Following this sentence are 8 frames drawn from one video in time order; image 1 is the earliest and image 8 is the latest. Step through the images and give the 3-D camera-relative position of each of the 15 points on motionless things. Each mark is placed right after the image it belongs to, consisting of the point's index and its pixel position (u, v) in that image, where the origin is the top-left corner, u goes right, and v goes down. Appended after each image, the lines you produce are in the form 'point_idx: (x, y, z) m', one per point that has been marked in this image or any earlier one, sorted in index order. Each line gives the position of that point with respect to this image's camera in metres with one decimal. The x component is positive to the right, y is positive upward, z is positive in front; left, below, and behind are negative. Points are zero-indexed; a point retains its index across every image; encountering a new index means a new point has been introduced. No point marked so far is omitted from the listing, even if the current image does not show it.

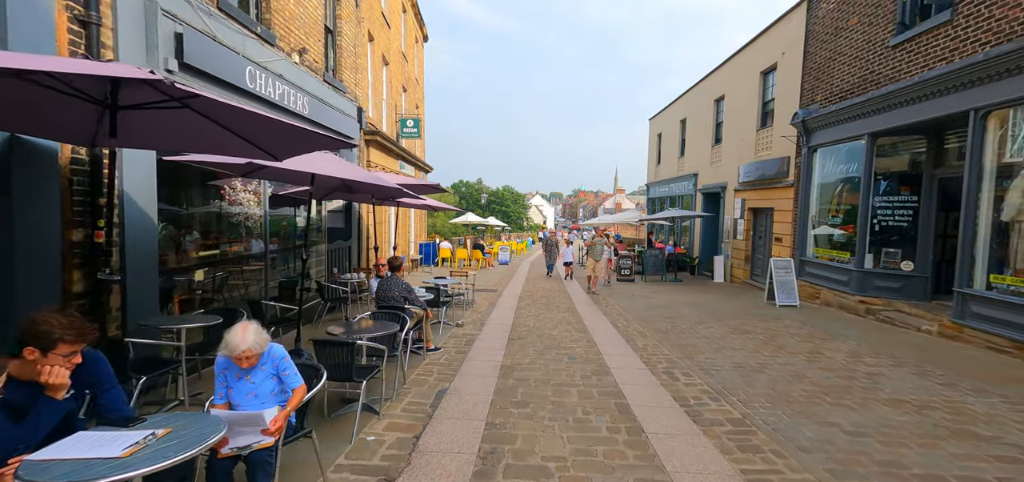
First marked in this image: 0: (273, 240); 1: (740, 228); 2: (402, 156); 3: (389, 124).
0: (-4.1, +0.1, +8.2) m
1: (+7.5, +0.4, +15.6) m
2: (-3.8, +2.9, +16.3) m
3: (-4.1, +3.8, +15.4) m
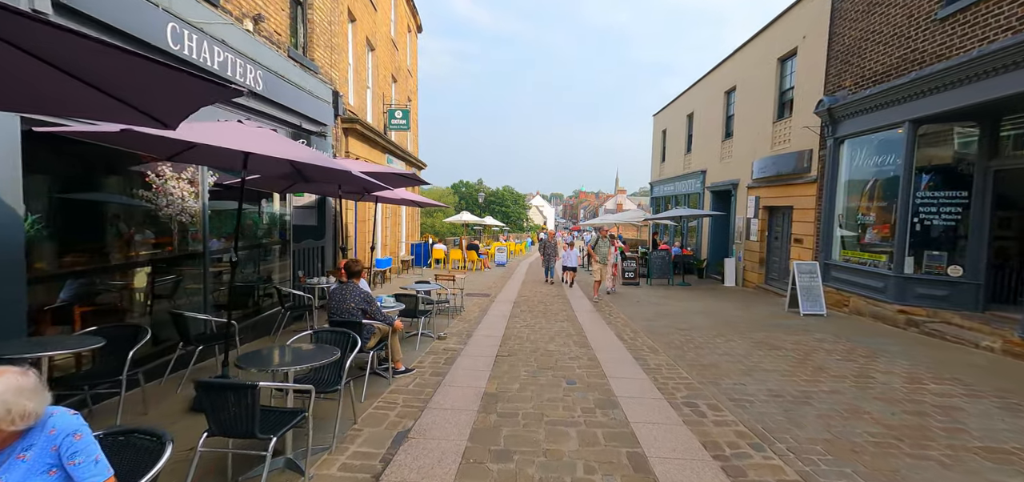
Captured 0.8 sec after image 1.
0: (-4.3, +0.1, +7.1) m
1: (+7.3, +0.4, +14.4) m
2: (-4.0, +2.9, +15.2) m
3: (-4.2, +3.8, +14.3) m
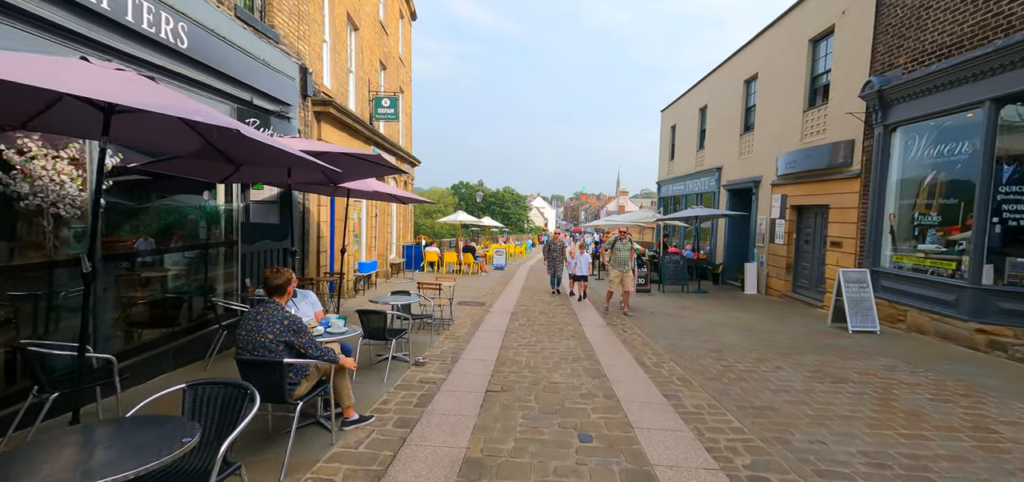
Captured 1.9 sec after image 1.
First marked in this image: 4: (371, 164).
0: (-4.4, +0.1, +5.6) m
1: (+7.3, +0.3, +13.0) m
2: (-4.0, +2.9, +13.7) m
3: (-4.2, +3.8, +12.9) m
4: (-1.8, +1.0, +6.1) m
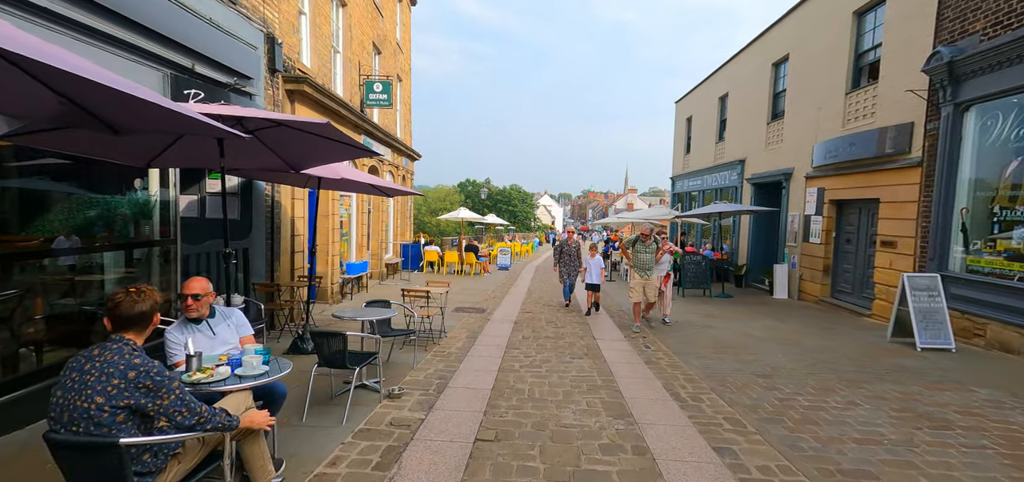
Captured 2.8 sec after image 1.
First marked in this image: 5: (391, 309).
0: (-4.4, +0.1, +4.4) m
1: (+7.4, +0.3, +11.6) m
2: (-3.9, +2.9, +12.5) m
3: (-4.1, +3.8, +11.6) m
4: (-1.8, +1.0, +4.9) m
5: (-1.5, -0.8, +5.9) m
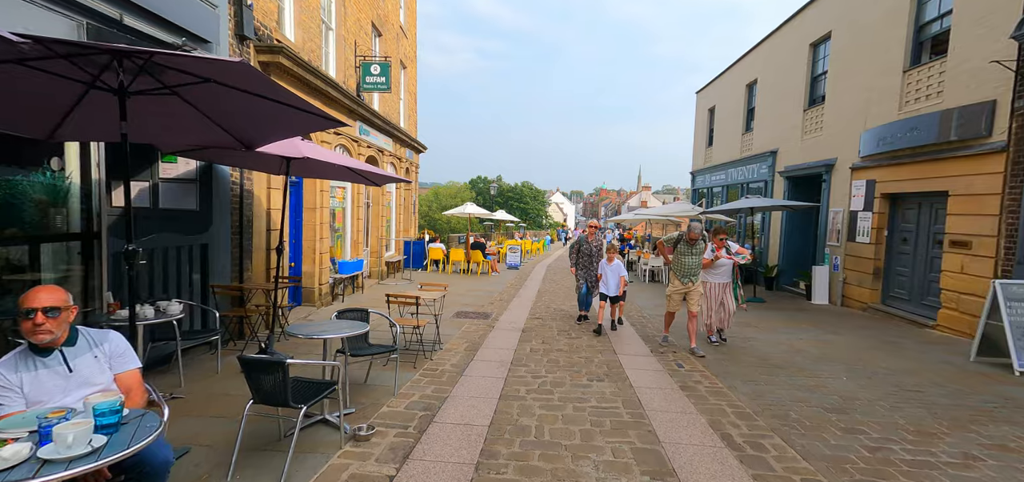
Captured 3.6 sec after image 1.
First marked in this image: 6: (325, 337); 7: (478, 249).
0: (-4.3, +0.1, +3.4) m
1: (+7.6, +0.3, +10.2) m
2: (-3.6, +3.0, +11.4) m
3: (-3.9, +3.9, +10.6) m
4: (-1.8, +1.0, +3.8) m
5: (-1.5, -0.8, +4.8) m
6: (-1.6, -0.8, +4.1) m
7: (-1.2, -0.3, +16.6) m
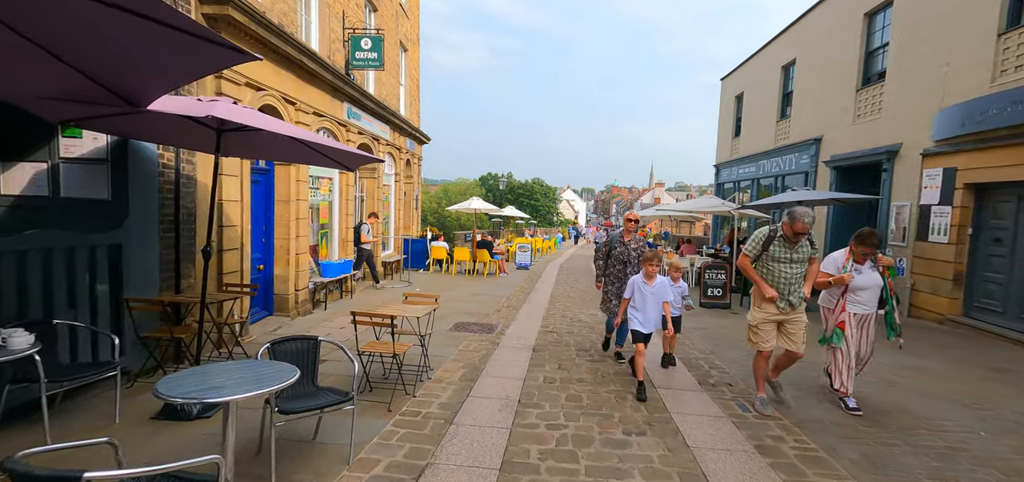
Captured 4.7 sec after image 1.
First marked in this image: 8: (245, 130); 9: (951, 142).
0: (-4.3, +0.1, +2.0) m
1: (+7.7, +0.3, +8.6) m
2: (-3.4, +3.1, +10.0) m
3: (-3.7, +3.9, +9.2) m
4: (-1.8, +1.0, +2.3) m
5: (-1.4, -0.8, +3.4) m
6: (-1.6, -0.8, +2.7) m
7: (-0.9, -0.2, +15.1) m
8: (-2.4, +0.9, +4.2) m
9: (+7.9, +1.8, +8.5) m
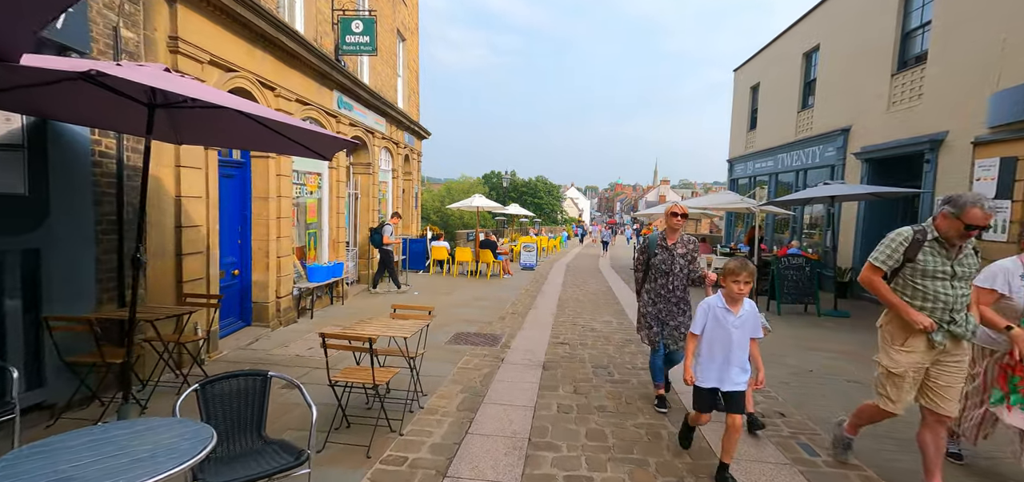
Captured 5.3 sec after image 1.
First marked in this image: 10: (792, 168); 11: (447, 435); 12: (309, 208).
0: (-4.3, +0.1, +1.2) m
1: (+7.8, +0.3, +7.7) m
2: (-3.3, +3.1, +9.2) m
3: (-3.6, +3.9, +8.3) m
4: (-1.7, +1.0, +1.5) m
5: (-1.4, -0.8, +2.5) m
6: (-1.5, -0.9, +1.8) m
7: (-0.7, -0.2, +14.3) m
8: (-2.4, +0.9, +3.3) m
9: (+7.9, +1.8, +7.6) m
10: (+8.8, +2.3, +15.0) m
11: (-0.5, -1.5, +3.8) m
12: (-3.8, +0.6, +8.8) m
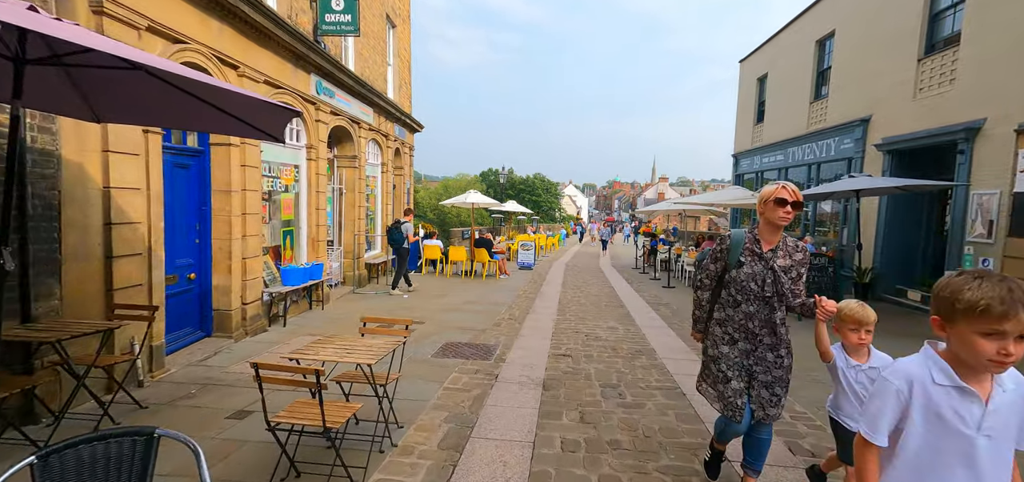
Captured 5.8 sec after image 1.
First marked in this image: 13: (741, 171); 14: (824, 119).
0: (-4.3, +0.1, +0.4) m
1: (+7.8, +0.4, +6.9) m
2: (-3.4, +3.1, +8.4) m
3: (-3.7, +3.9, +7.5) m
4: (-1.8, +1.0, +0.7) m
5: (-1.4, -0.8, +1.7) m
6: (-1.6, -0.9, +1.0) m
7: (-0.8, -0.1, +13.5) m
8: (-2.4, +0.9, +2.5) m
9: (+7.9, +1.8, +6.8) m
10: (+8.7, +2.4, +14.2) m
11: (-0.6, -1.5, +3.0) m
12: (-3.8, +0.6, +8.0) m
13: (+9.3, +2.9, +19.2) m
14: (+8.8, +3.4, +13.4) m
